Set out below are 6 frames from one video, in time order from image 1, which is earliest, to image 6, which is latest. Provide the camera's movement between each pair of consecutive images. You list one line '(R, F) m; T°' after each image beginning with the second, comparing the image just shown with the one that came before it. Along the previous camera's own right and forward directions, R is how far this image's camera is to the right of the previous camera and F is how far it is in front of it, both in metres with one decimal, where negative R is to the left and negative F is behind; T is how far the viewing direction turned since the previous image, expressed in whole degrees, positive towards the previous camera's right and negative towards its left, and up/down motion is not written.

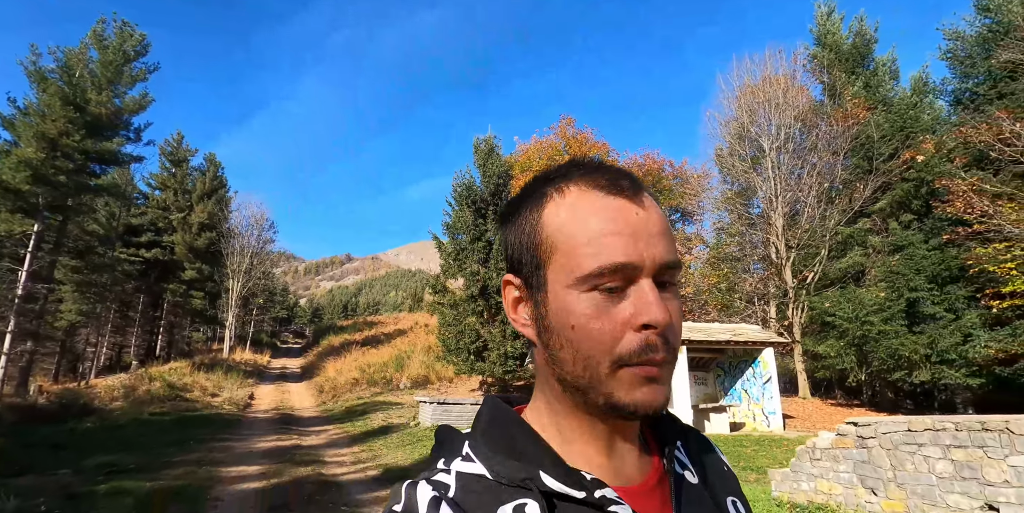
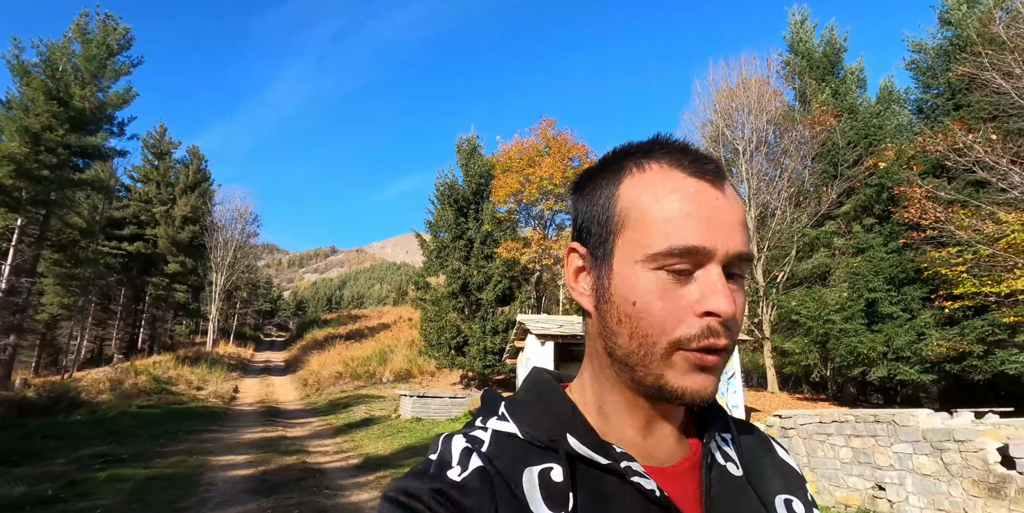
(+0.2, -0.6) m; +1°
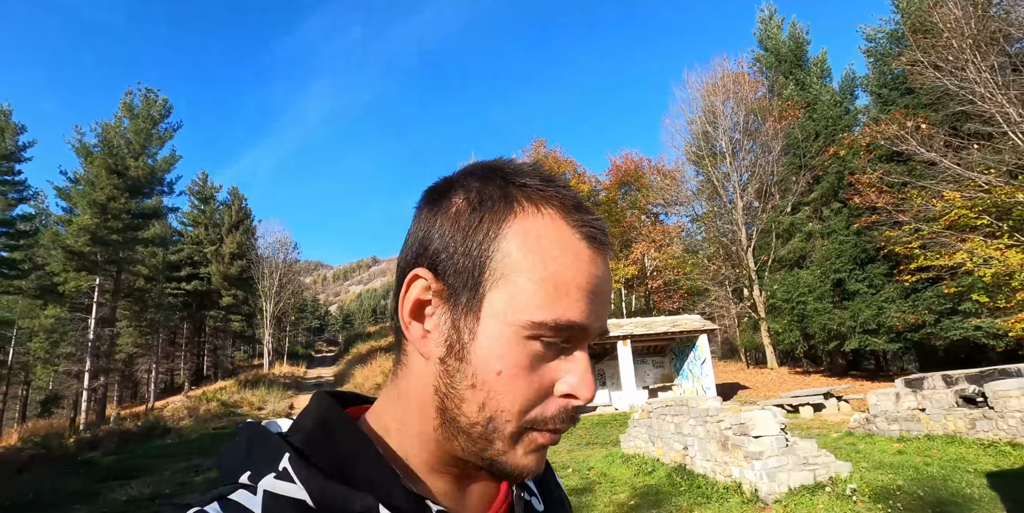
(+1.5, -2.3) m; -4°
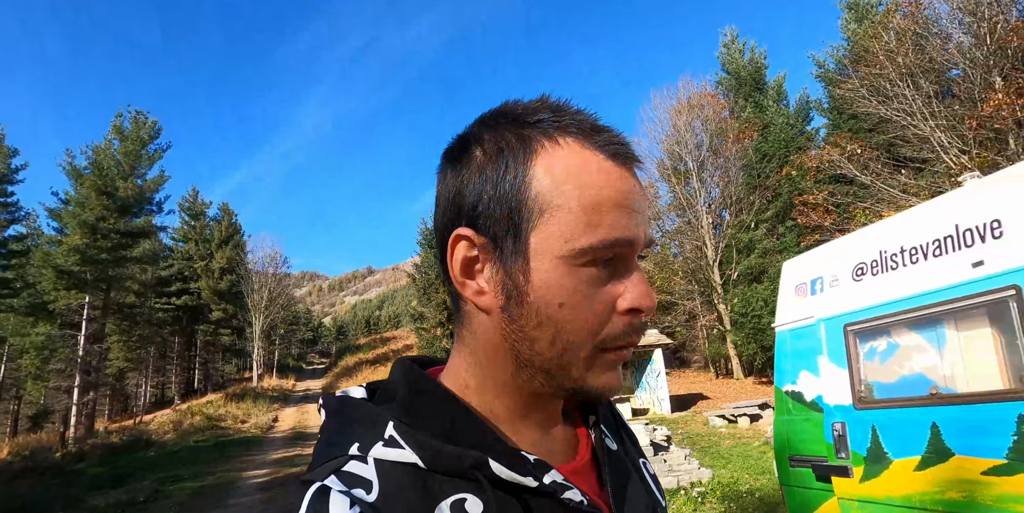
(+1.0, -0.9) m; 0°
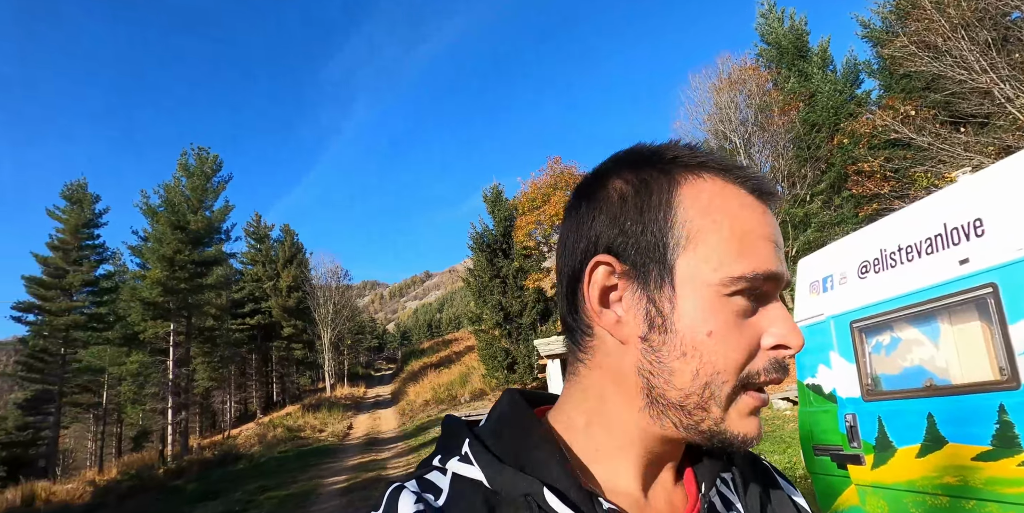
(+0.2, -0.3) m; -6°
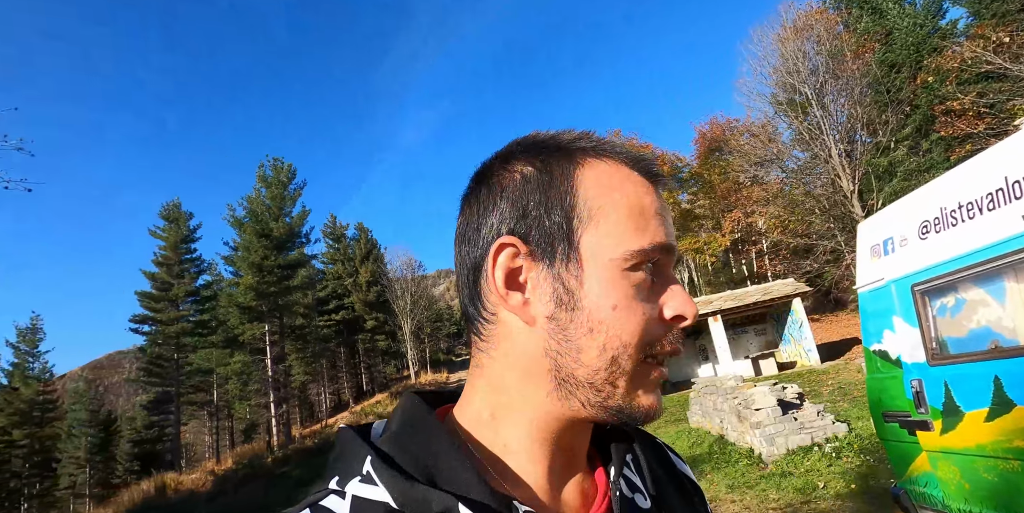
(+0.1, -0.1) m; -7°
